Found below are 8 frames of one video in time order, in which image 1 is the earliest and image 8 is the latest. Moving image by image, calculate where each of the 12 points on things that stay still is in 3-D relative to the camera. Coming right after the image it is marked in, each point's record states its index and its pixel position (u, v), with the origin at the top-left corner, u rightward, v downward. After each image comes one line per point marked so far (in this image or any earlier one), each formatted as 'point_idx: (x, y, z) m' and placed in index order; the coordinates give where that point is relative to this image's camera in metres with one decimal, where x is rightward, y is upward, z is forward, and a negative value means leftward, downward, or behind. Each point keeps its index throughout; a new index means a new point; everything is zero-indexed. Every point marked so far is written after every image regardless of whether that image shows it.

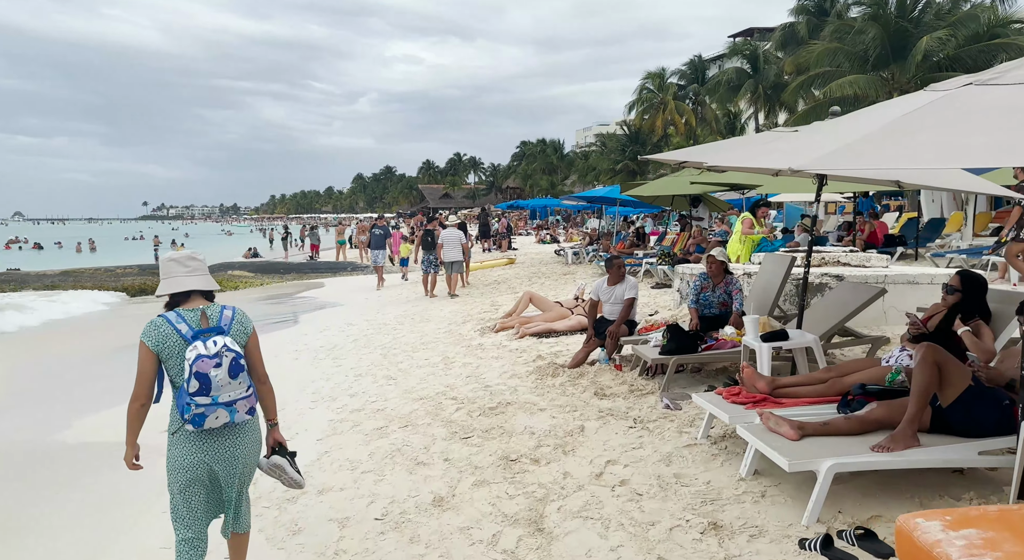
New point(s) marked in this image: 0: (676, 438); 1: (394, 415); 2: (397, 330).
0: (+1.1, -1.0, +4.0) m
1: (-1.0, -1.2, +5.2) m
2: (-1.8, -0.8, +9.5) m
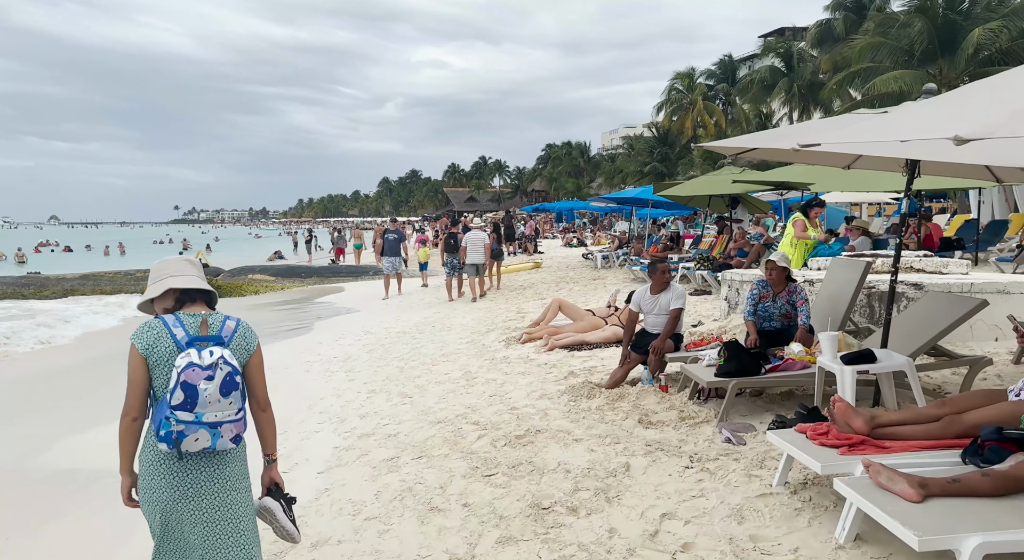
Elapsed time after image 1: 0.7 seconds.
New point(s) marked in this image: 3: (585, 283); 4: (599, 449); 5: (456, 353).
0: (+1.3, -1.1, +3.3) m
1: (-0.8, -1.2, +4.5) m
2: (-1.4, -0.9, +8.9) m
3: (+1.6, -0.1, +13.4) m
4: (+0.6, -1.1, +4.0) m
5: (-0.7, -0.9, +7.6) m
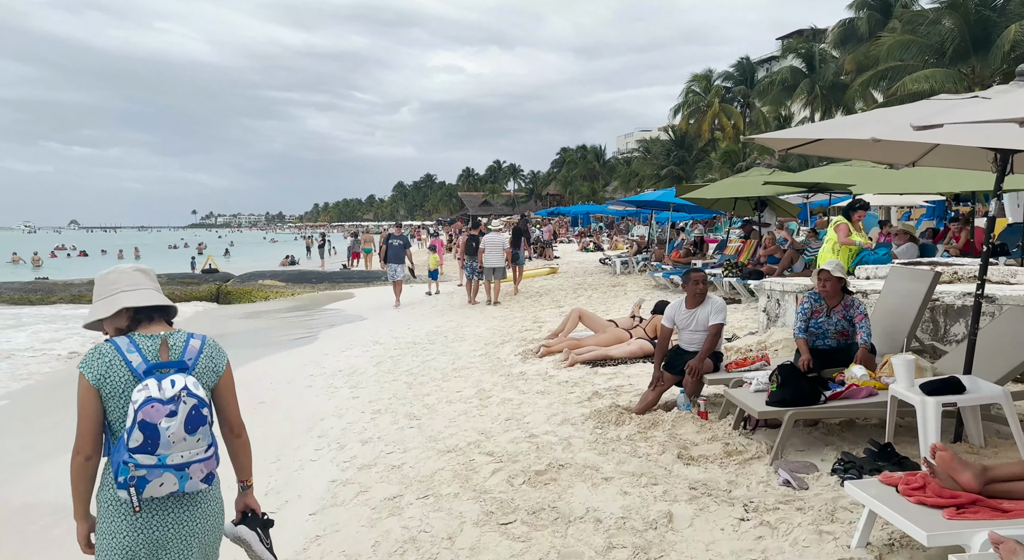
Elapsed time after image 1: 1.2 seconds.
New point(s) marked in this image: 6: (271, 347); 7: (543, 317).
0: (+1.4, -1.2, +2.7) m
1: (-0.7, -1.3, +4.0) m
2: (-1.2, -1.0, +8.4) m
3: (+1.9, -0.2, +12.8) m
4: (+0.7, -1.2, +3.4) m
5: (-0.5, -1.0, +7.1) m
6: (-4.0, -1.1, +10.2) m
7: (+0.5, -0.6, +10.3) m
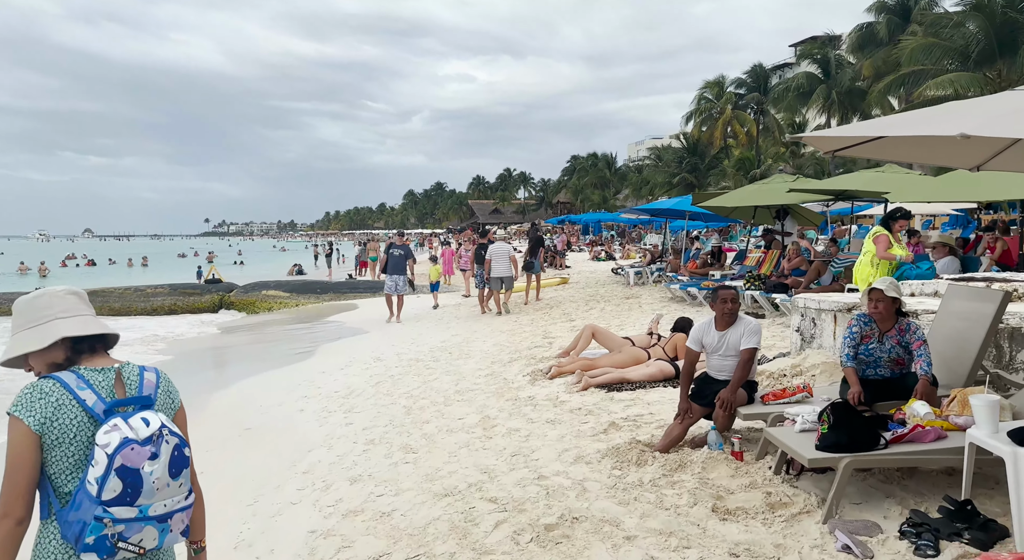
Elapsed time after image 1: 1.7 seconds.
0: (+1.4, -1.3, +2.2) m
1: (-0.6, -1.4, +3.5) m
2: (-1.1, -1.2, +7.8) m
3: (+2.1, -0.4, +12.2) m
4: (+0.7, -1.3, +2.9) m
5: (-0.4, -1.2, +6.6) m
6: (-3.9, -1.3, +9.7) m
7: (+0.7, -0.8, +9.7) m
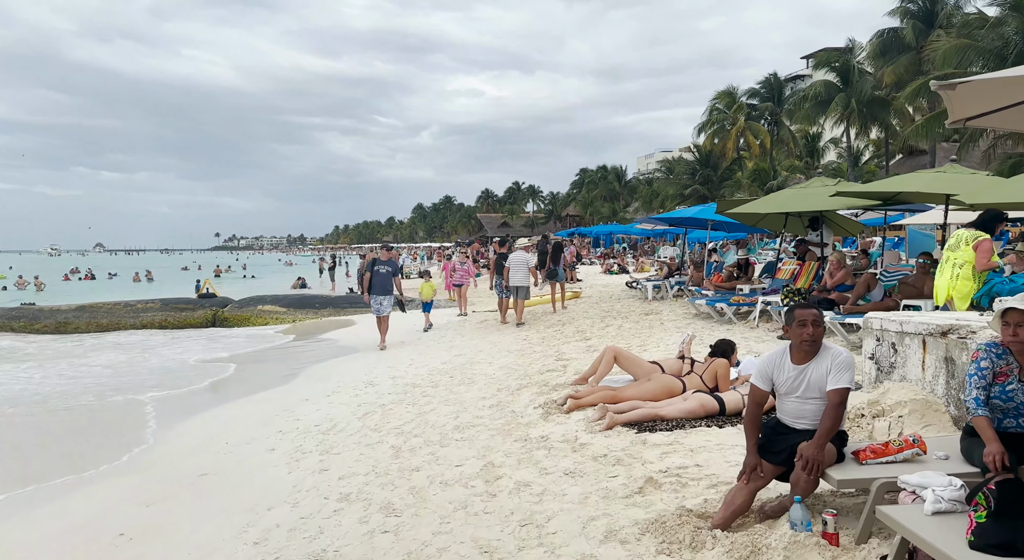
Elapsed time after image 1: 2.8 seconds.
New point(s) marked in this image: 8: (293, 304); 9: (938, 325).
0: (+1.4, -1.3, +1.1) m
1: (-0.6, -1.5, +2.4) m
2: (-1.0, -1.3, +6.8) m
3: (+2.3, -0.7, +11.2) m
4: (+0.7, -1.3, +1.8) m
5: (-0.3, -1.3, +5.6) m
6: (-3.7, -1.6, +8.7) m
7: (+0.8, -1.0, +8.7) m
8: (-6.7, -0.7, +18.8) m
9: (+2.8, -0.3, +4.1) m
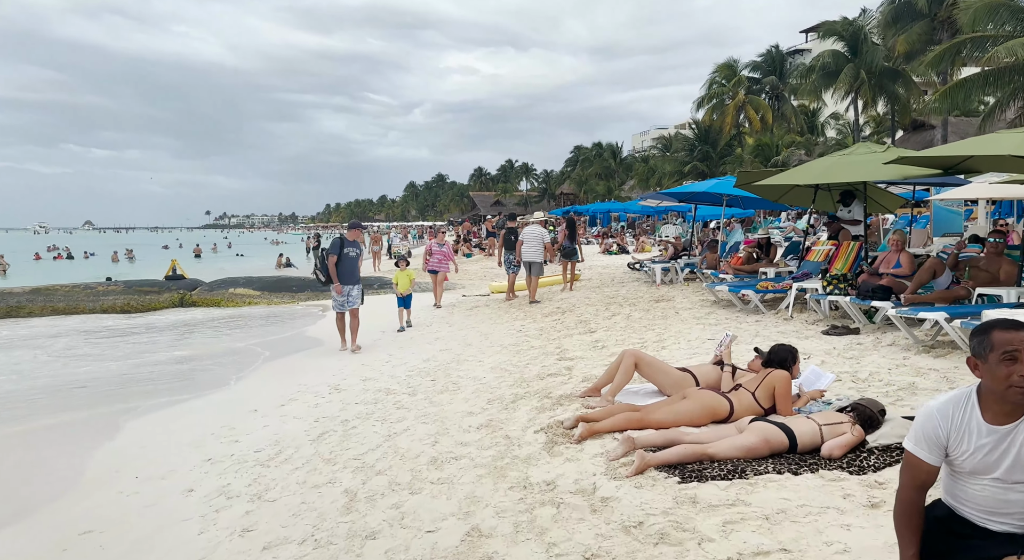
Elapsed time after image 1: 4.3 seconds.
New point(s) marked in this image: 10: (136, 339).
0: (+1.4, -1.4, -0.2) m
1: (-0.6, -1.5, +1.1) m
2: (-1.0, -1.2, +5.5) m
3: (+2.2, -0.4, +9.9) m
4: (+0.7, -1.4, +0.5) m
5: (-0.4, -1.2, +4.2) m
6: (-3.8, -1.4, +7.4) m
7: (+0.7, -0.8, +7.4) m
8: (-6.9, -0.2, +17.3) m
9: (+2.8, -0.3, +2.8) m
10: (-7.5, -1.2, +12.1) m
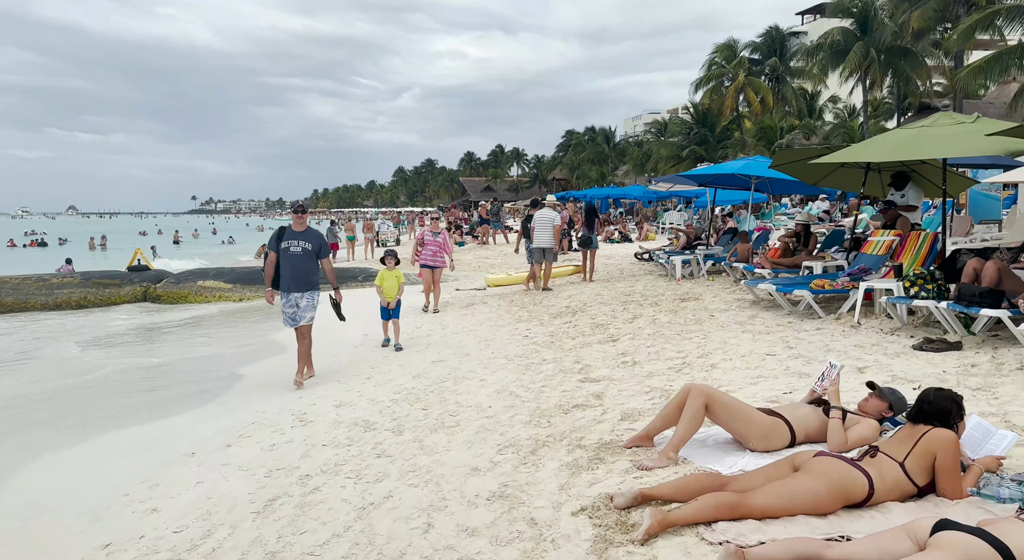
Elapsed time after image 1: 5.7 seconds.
0: (+1.6, -1.6, -1.5) m
1: (-0.4, -1.6, -0.3) m
2: (-0.9, -1.2, +4.1) m
3: (+2.2, -0.4, +8.5) m
4: (+0.9, -1.5, -0.8) m
5: (-0.2, -1.3, +2.8) m
6: (-3.7, -1.4, +5.9) m
7: (+0.8, -0.8, +6.0) m
8: (-7.0, 0.0, +15.8) m
9: (+3.0, -0.4, +1.4) m
10: (-7.4, -1.1, +10.6) m
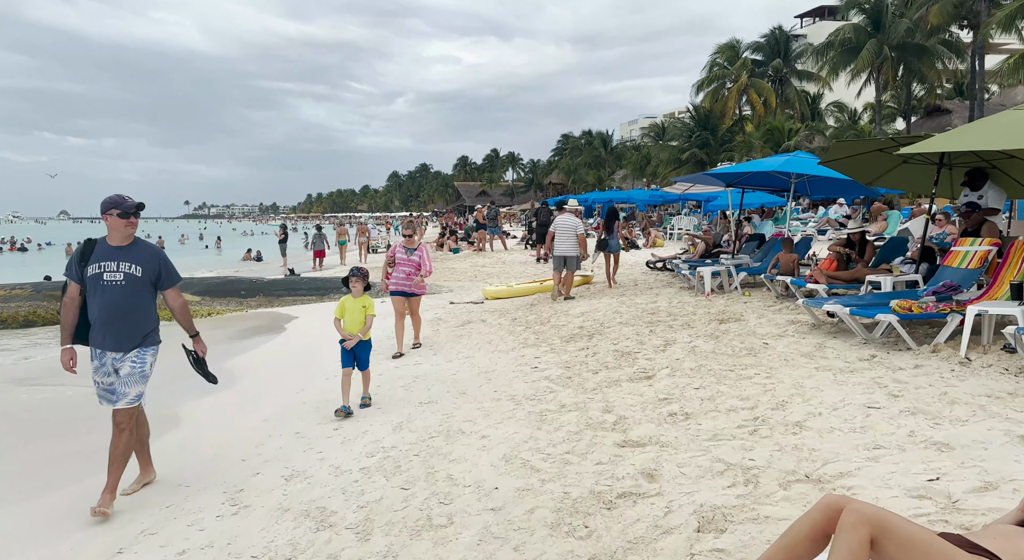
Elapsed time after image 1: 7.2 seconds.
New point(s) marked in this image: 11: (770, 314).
0: (+1.8, -1.7, -3.0) m
1: (-0.3, -1.8, -1.8) m
2: (-0.8, -1.4, +2.6) m
3: (+2.3, -0.6, +7.1) m
4: (+1.1, -1.7, -2.3) m
5: (-0.1, -1.5, +1.4) m
6: (-3.6, -1.5, +4.4) m
7: (+0.9, -1.0, +4.5) m
8: (-7.0, -0.2, +14.3) m
9: (+3.1, -0.5, -0.1) m
10: (-7.4, -1.3, +9.0) m
11: (+3.1, -0.4, +7.3) m
